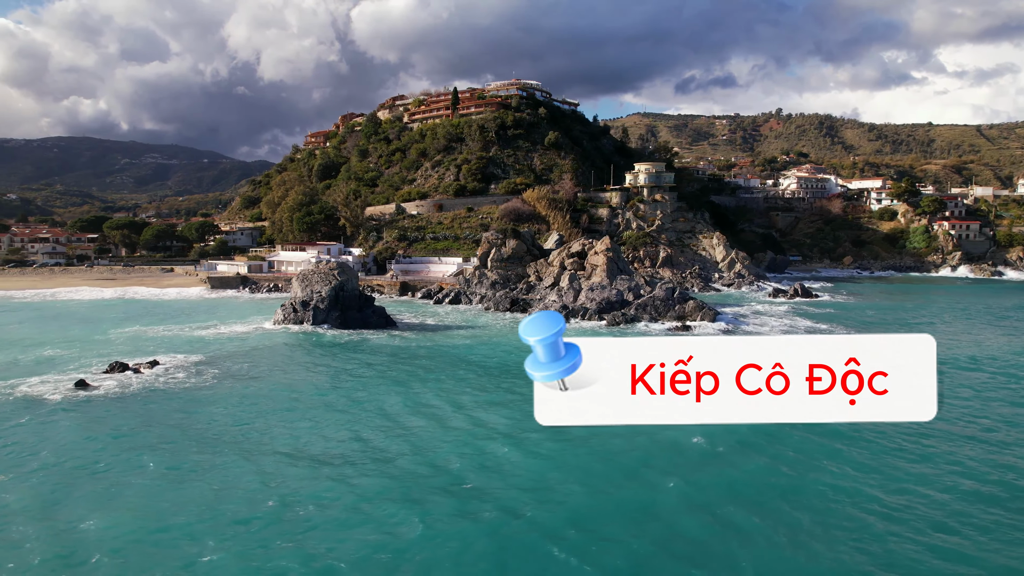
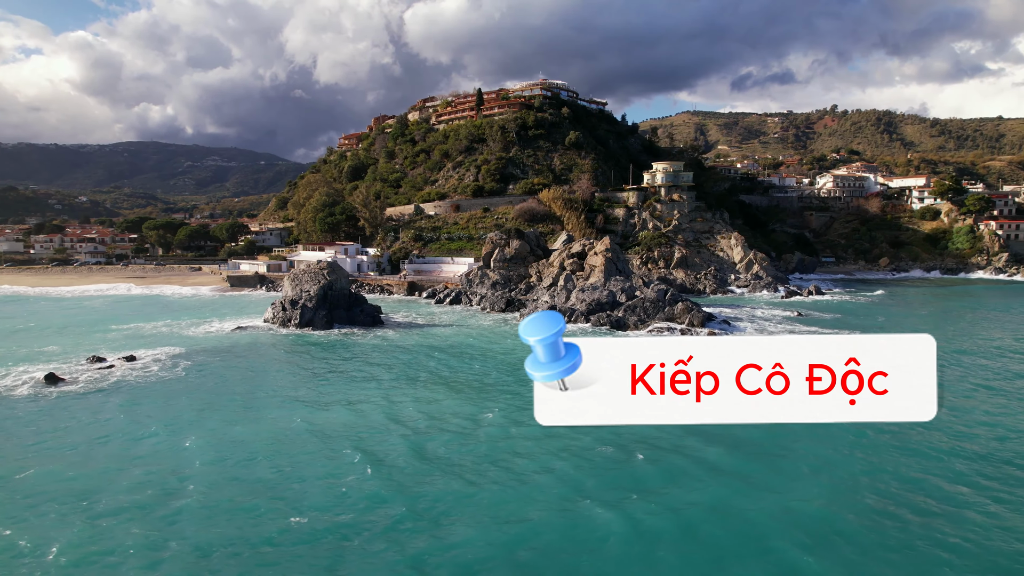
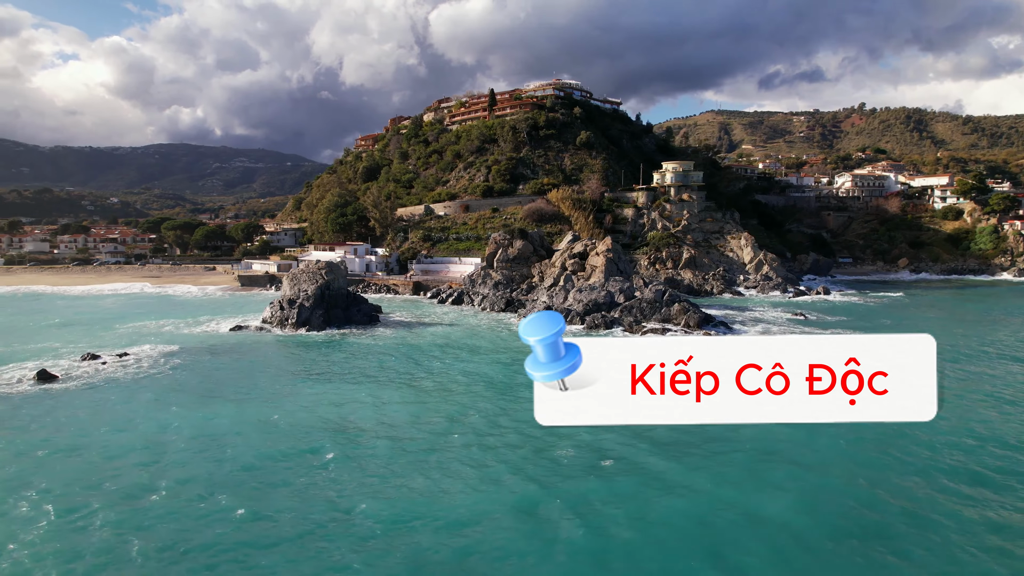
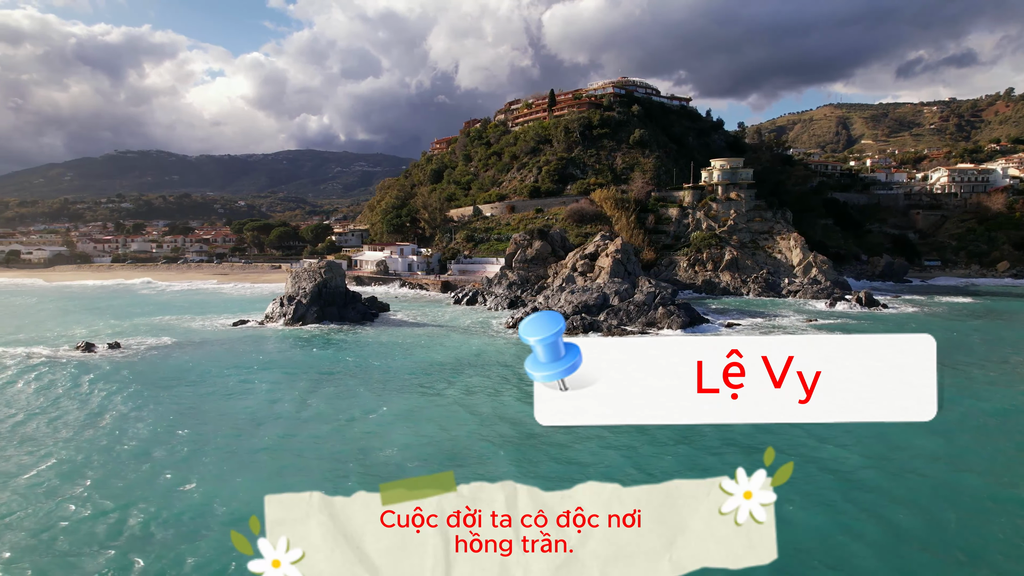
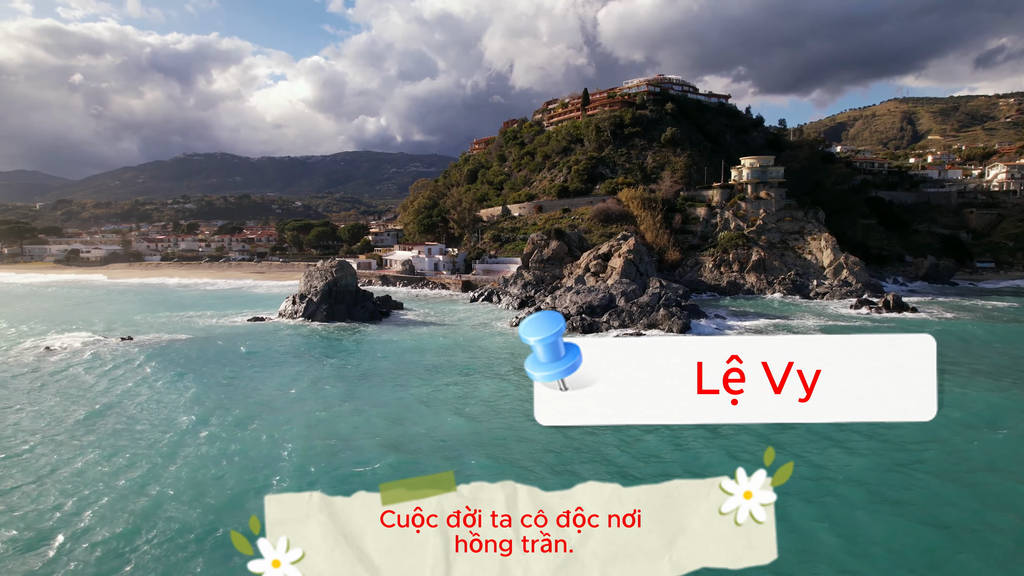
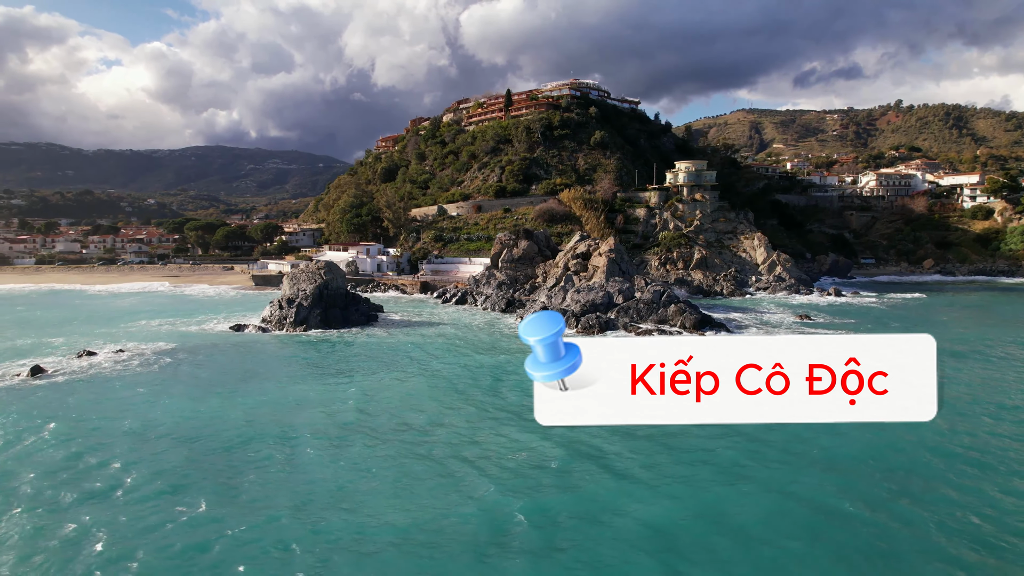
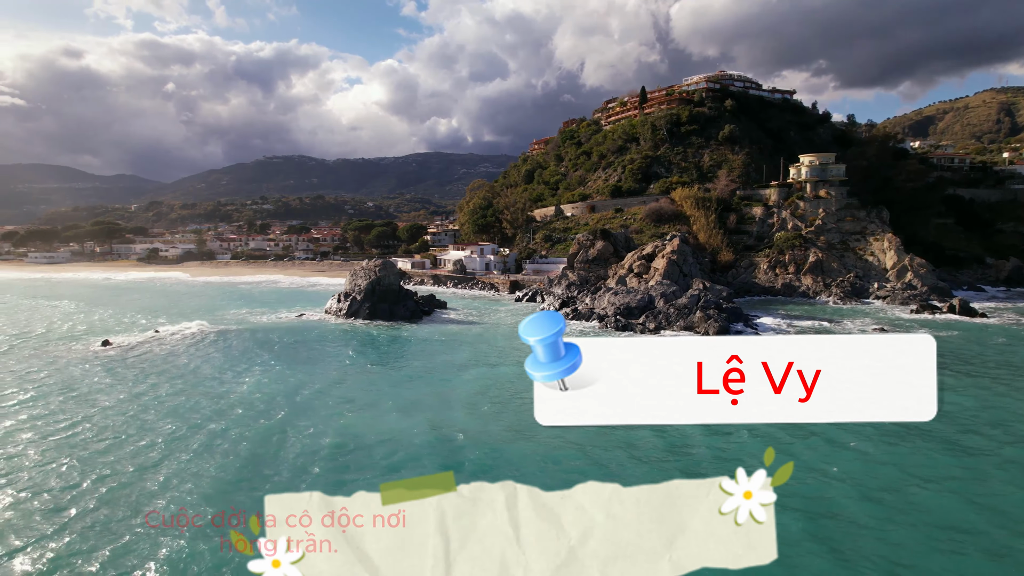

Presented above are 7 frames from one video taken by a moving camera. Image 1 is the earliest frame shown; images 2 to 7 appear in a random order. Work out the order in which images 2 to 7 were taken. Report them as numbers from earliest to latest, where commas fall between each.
2, 3, 6, 4, 5, 7
